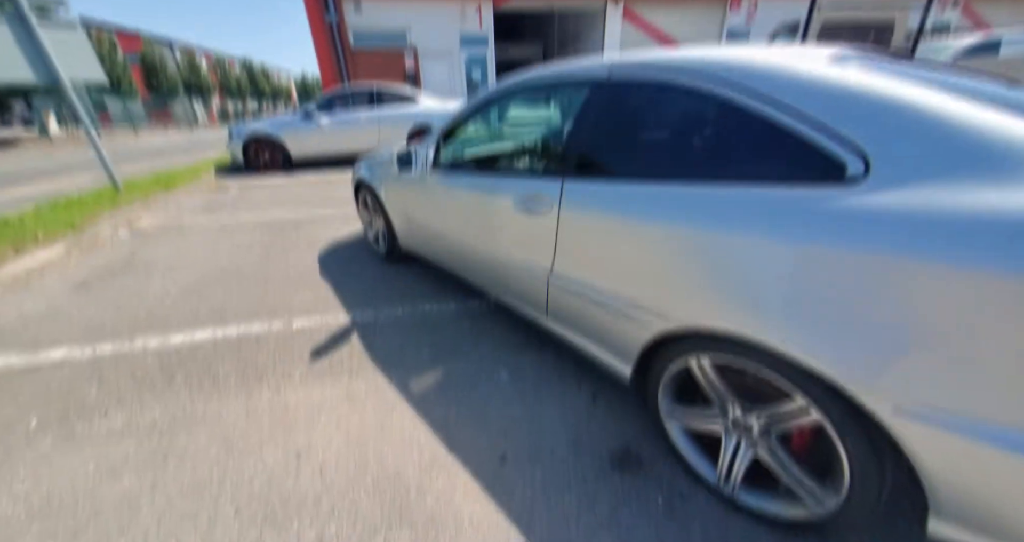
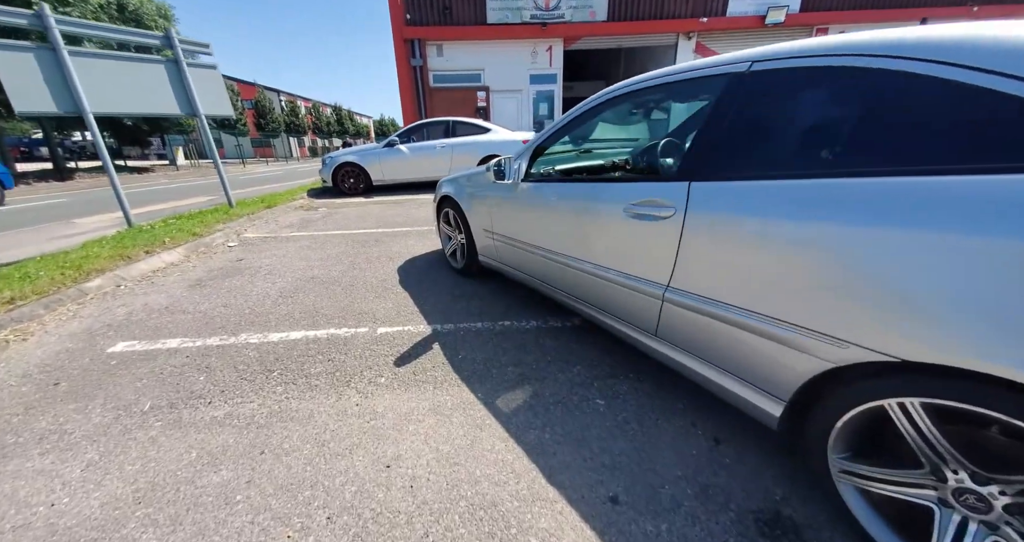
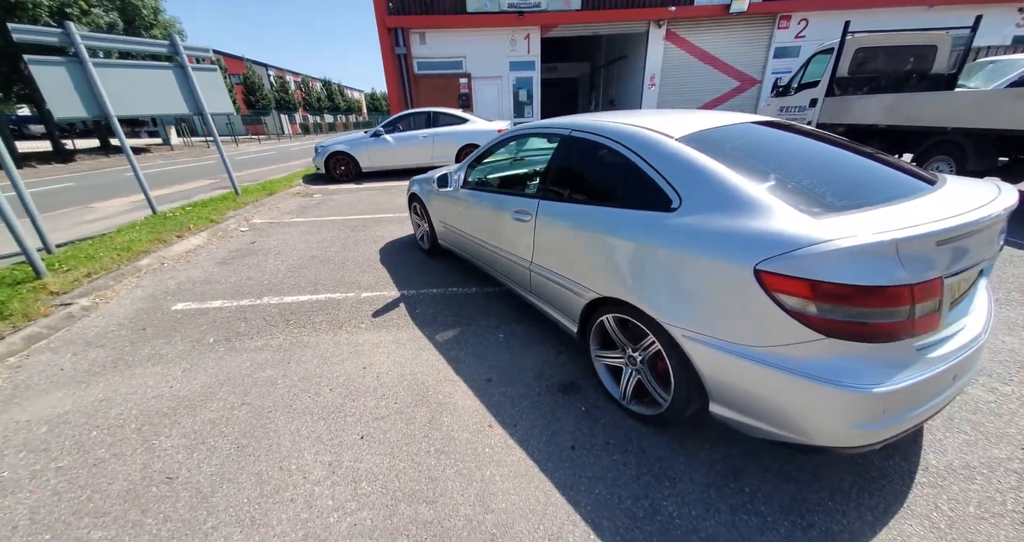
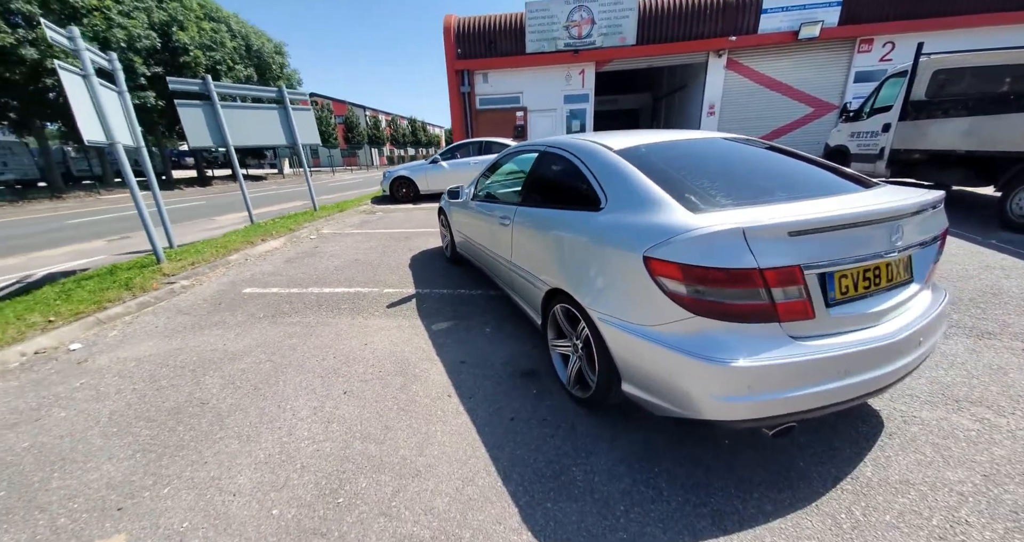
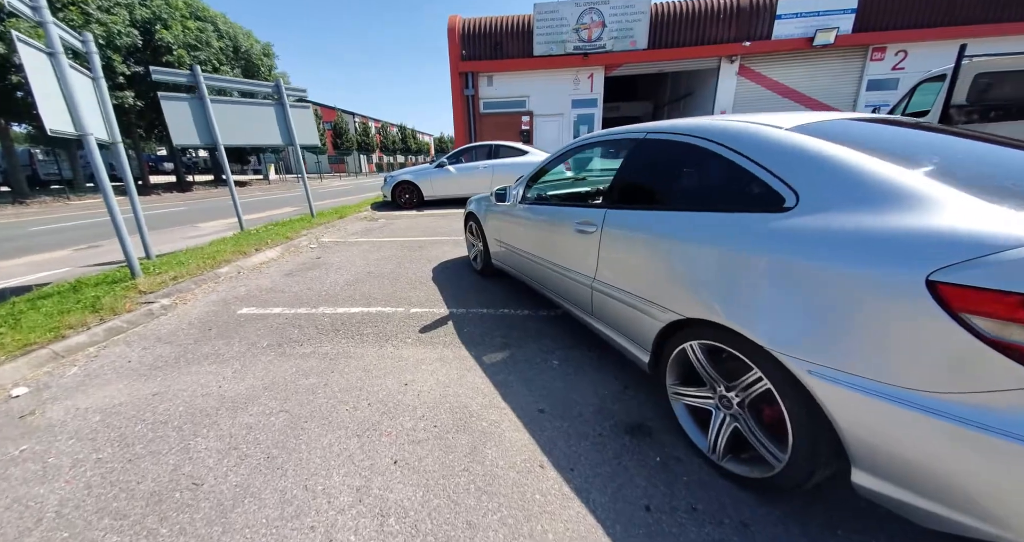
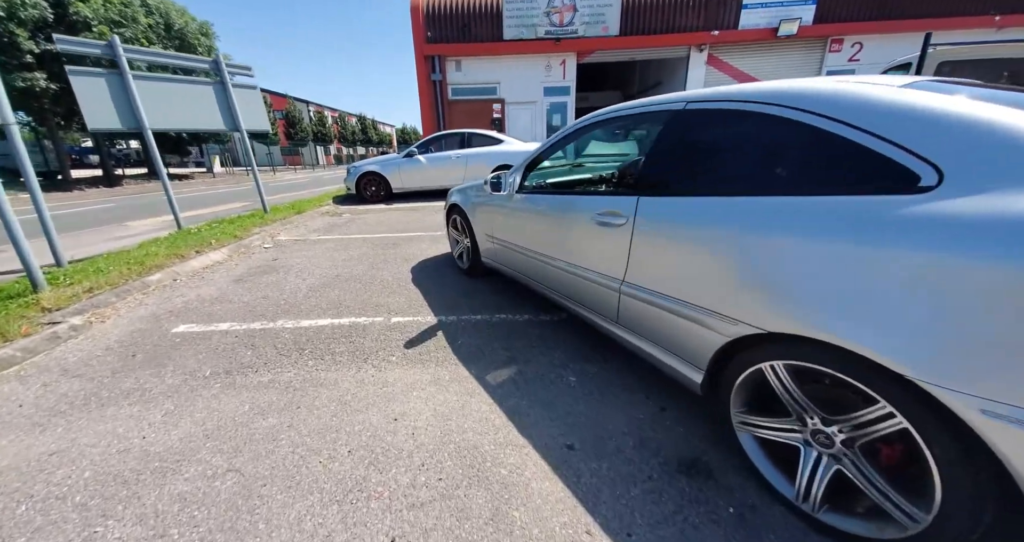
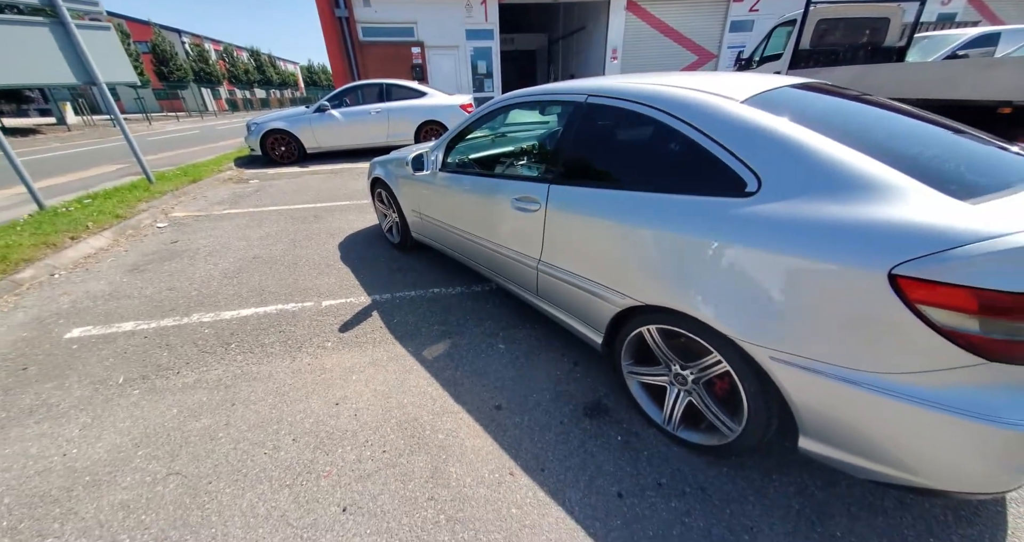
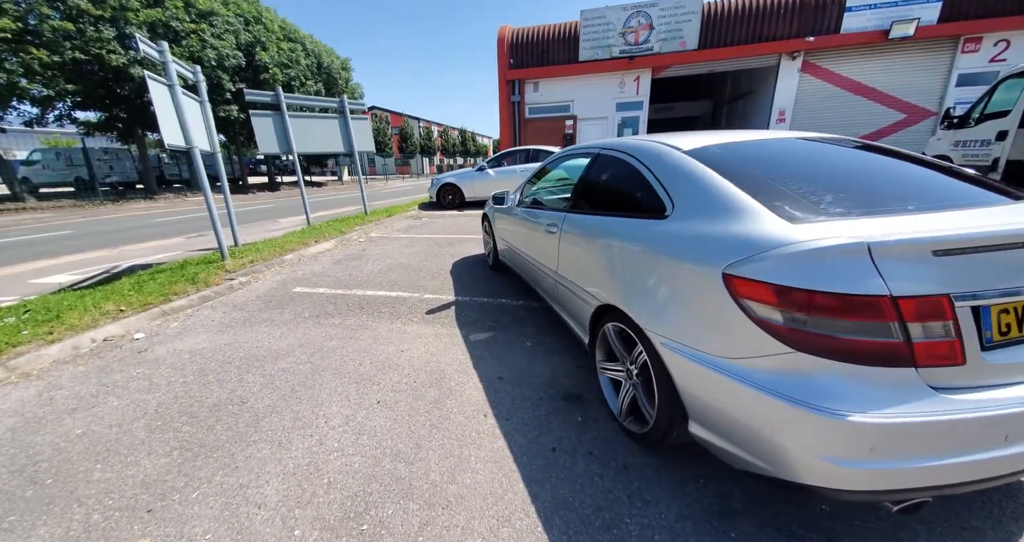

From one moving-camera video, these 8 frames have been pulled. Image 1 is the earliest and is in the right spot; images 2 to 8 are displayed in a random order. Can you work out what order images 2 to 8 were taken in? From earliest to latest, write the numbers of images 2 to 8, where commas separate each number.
7, 3, 4, 8, 5, 6, 2
